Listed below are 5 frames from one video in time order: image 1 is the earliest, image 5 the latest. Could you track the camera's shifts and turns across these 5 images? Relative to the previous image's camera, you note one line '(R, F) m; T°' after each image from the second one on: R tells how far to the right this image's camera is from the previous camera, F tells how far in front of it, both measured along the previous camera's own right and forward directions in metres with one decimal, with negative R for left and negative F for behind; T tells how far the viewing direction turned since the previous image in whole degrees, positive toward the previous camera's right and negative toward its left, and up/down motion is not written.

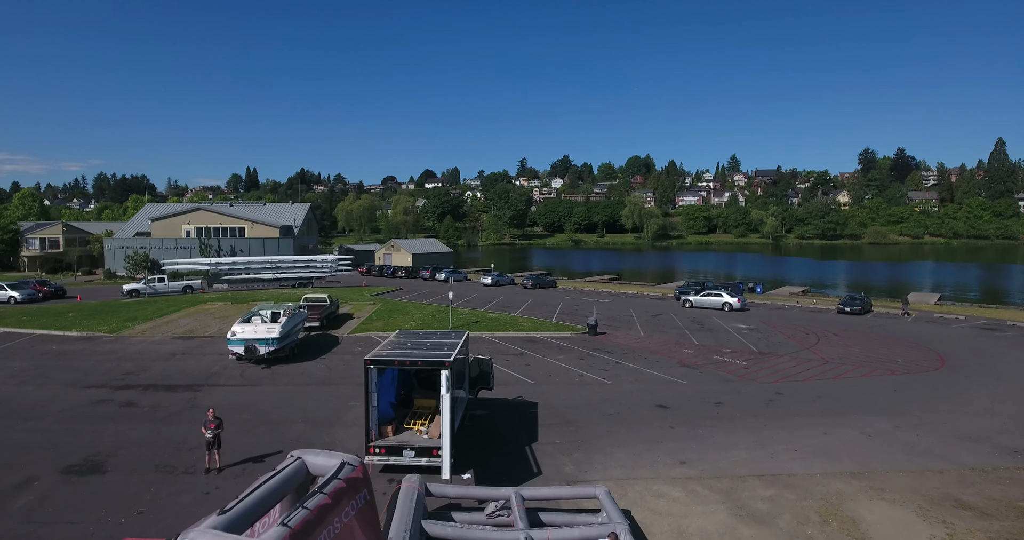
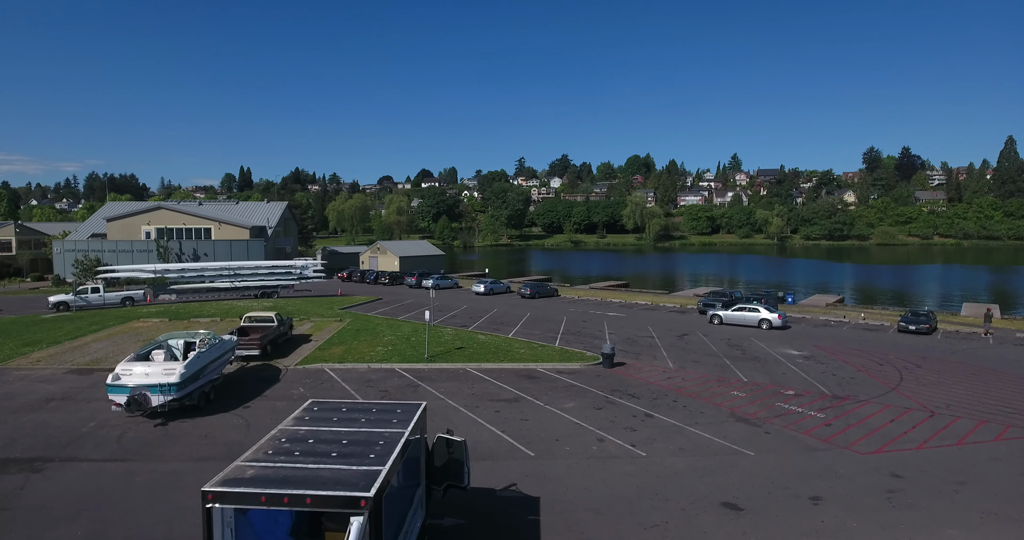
(+0.1, +6.3) m; 0°
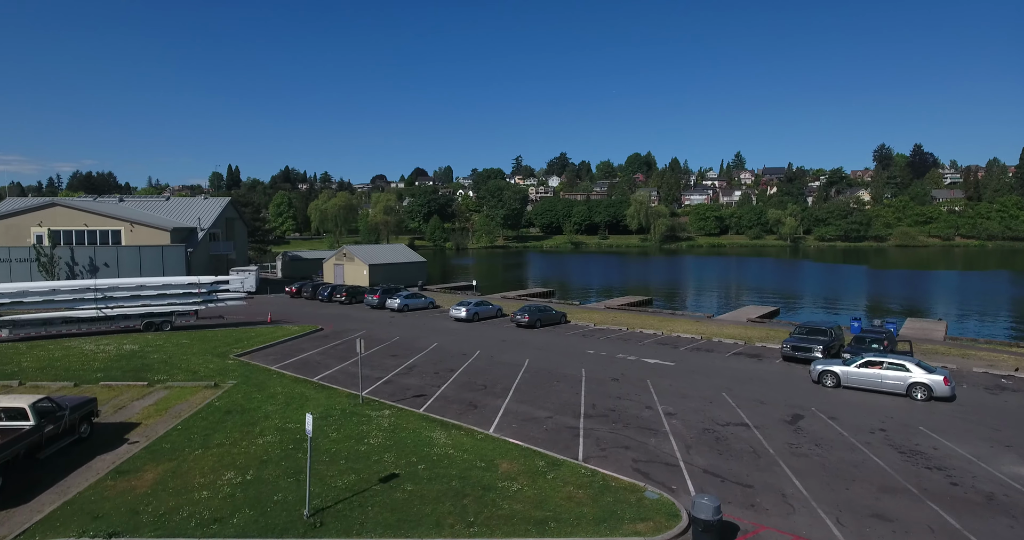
(+0.2, +12.4) m; 0°
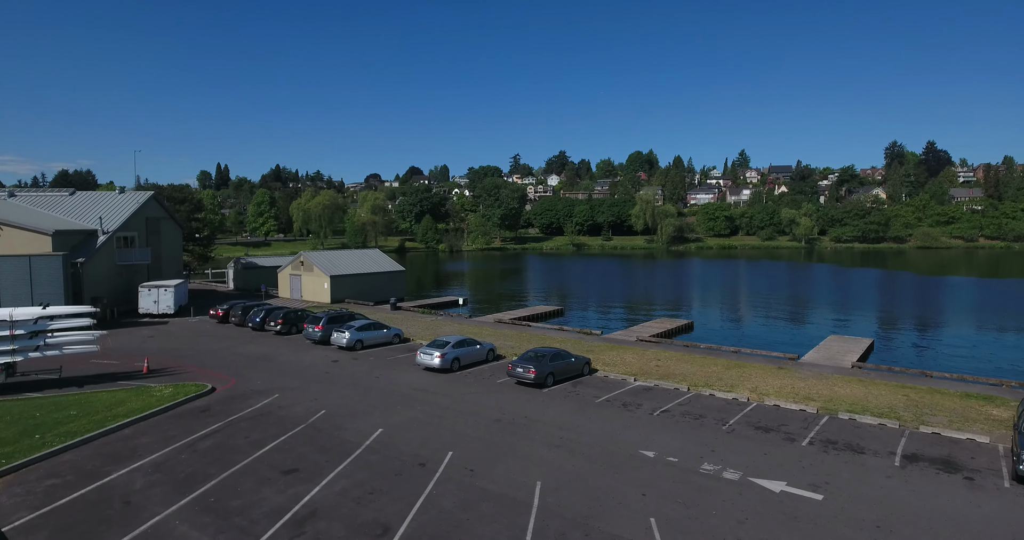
(0.0, +11.4) m; 0°
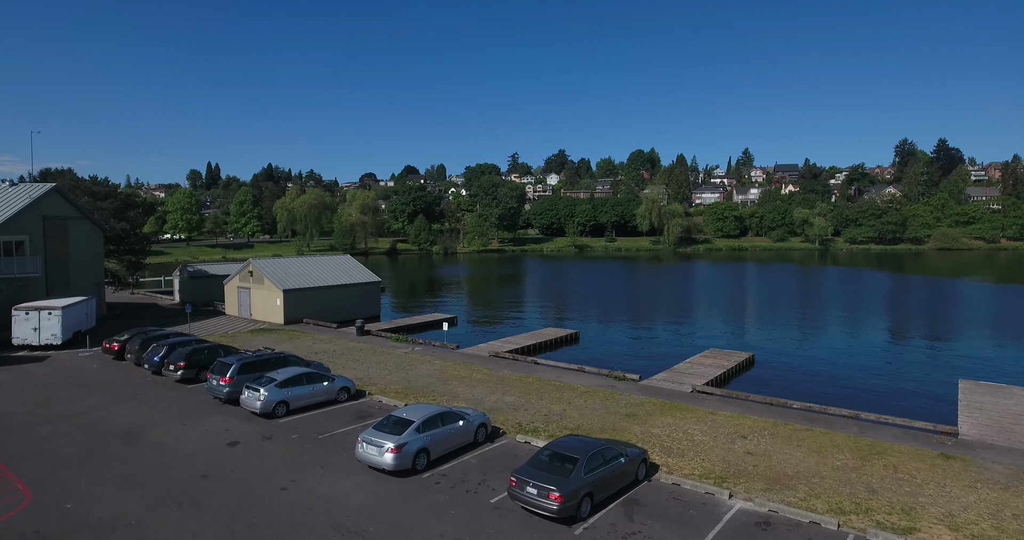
(-0.1, +9.4) m; 0°
